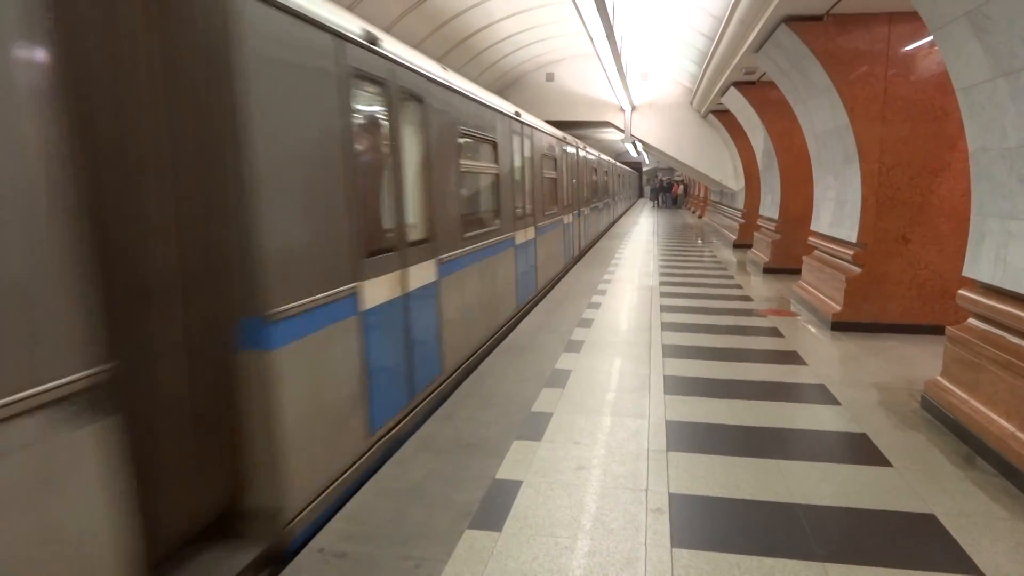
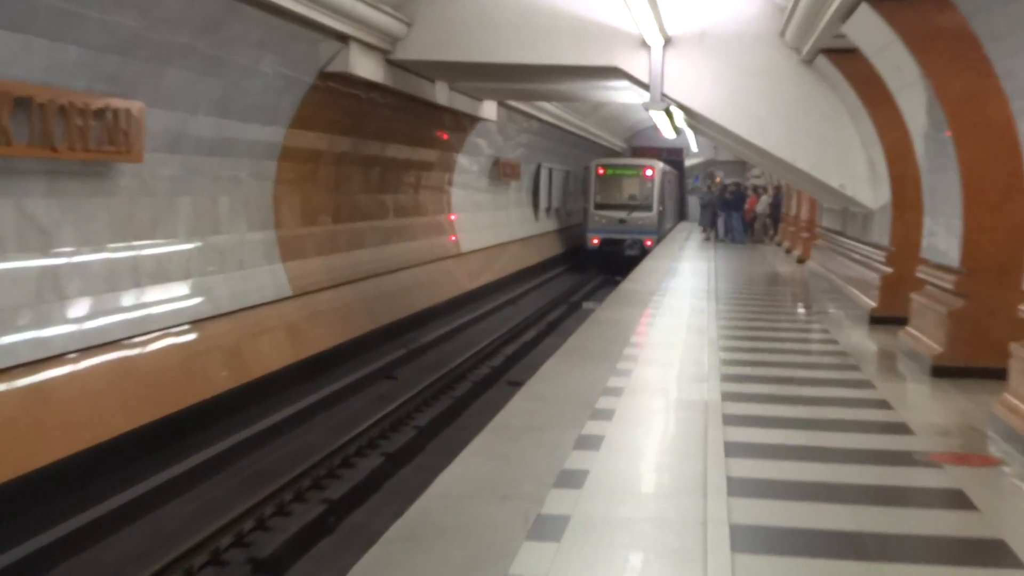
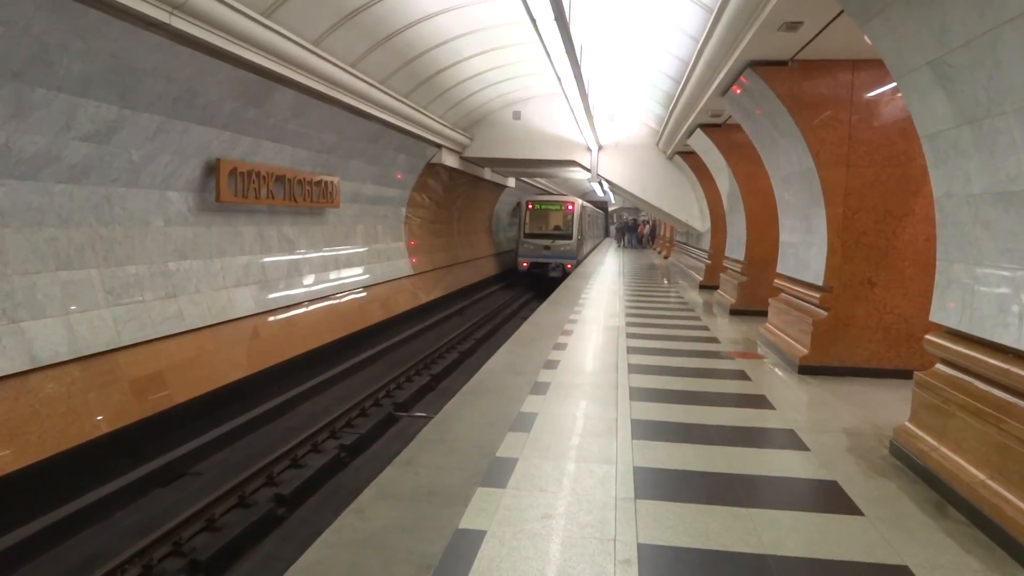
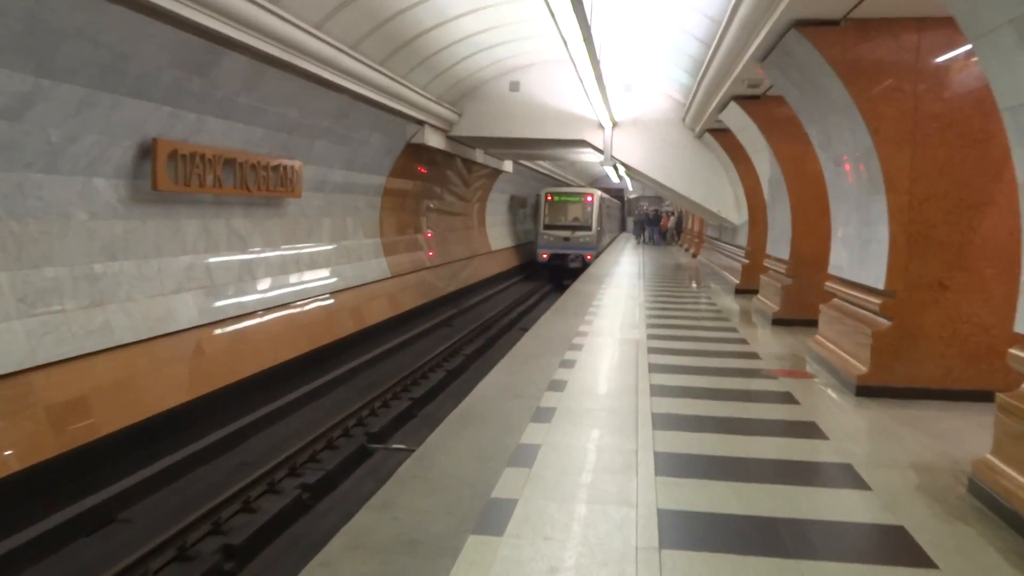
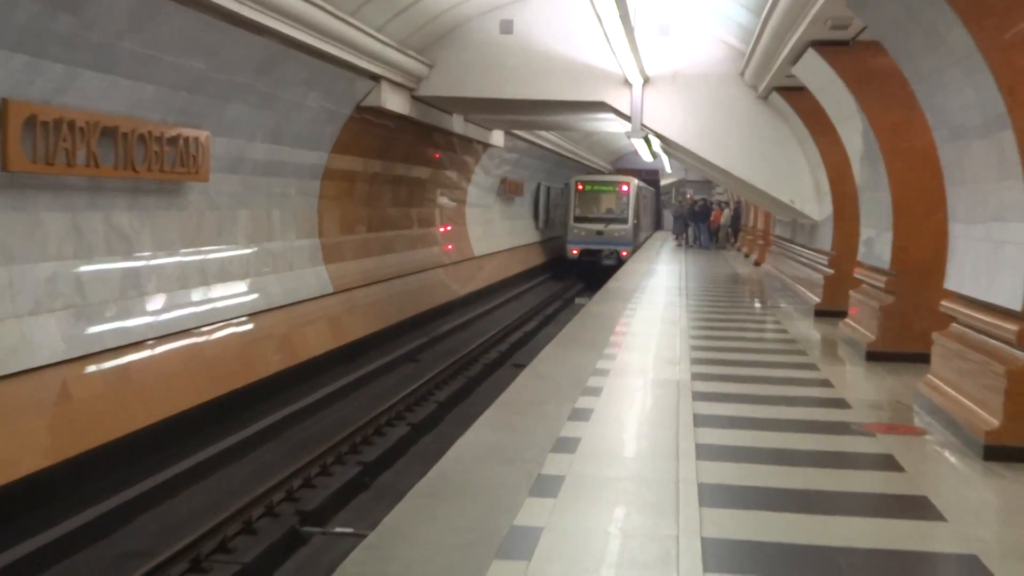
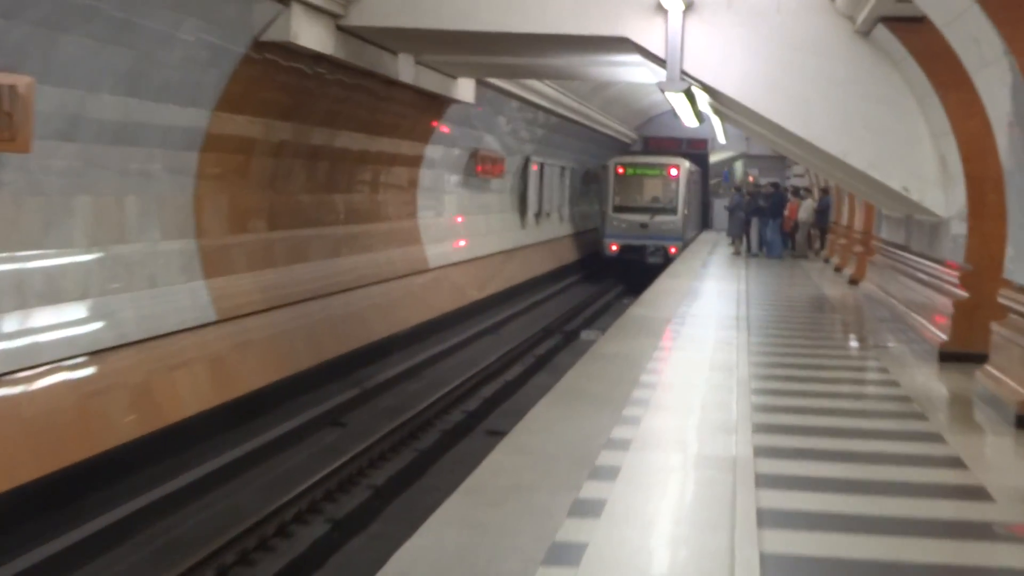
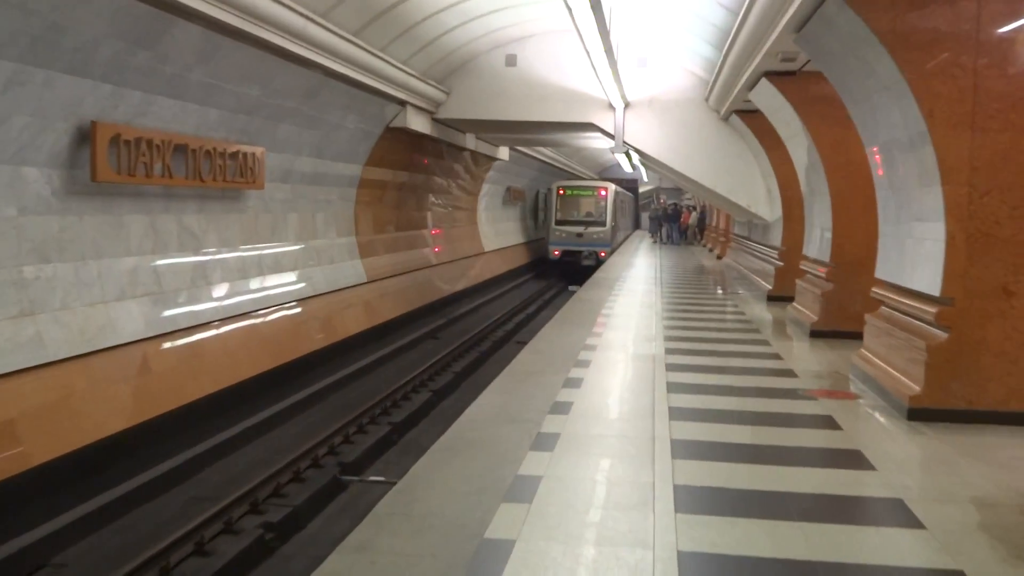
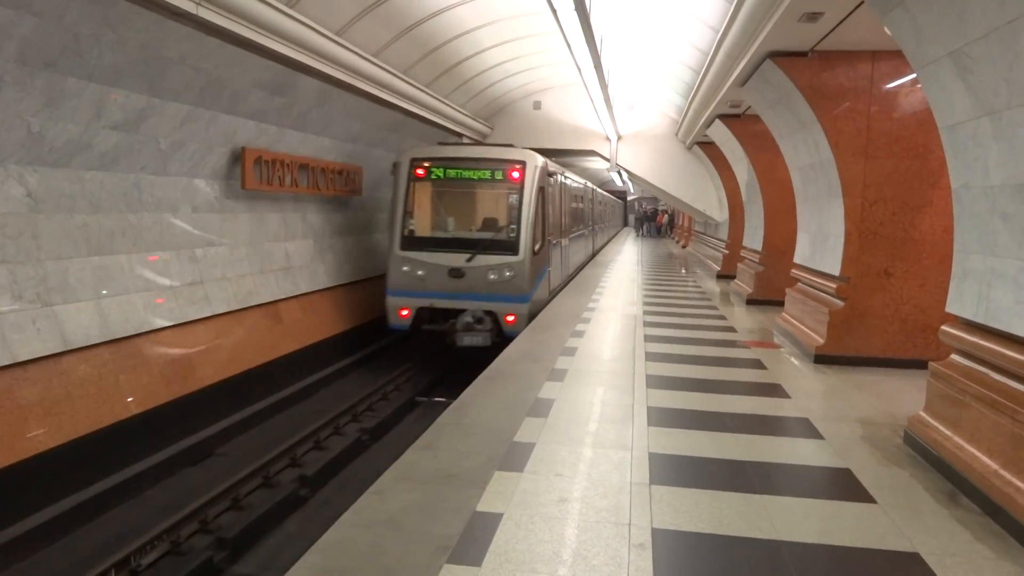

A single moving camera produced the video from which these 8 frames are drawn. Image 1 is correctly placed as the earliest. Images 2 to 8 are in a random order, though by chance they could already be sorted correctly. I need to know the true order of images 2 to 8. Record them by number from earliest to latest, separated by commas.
8, 3, 4, 7, 5, 2, 6
